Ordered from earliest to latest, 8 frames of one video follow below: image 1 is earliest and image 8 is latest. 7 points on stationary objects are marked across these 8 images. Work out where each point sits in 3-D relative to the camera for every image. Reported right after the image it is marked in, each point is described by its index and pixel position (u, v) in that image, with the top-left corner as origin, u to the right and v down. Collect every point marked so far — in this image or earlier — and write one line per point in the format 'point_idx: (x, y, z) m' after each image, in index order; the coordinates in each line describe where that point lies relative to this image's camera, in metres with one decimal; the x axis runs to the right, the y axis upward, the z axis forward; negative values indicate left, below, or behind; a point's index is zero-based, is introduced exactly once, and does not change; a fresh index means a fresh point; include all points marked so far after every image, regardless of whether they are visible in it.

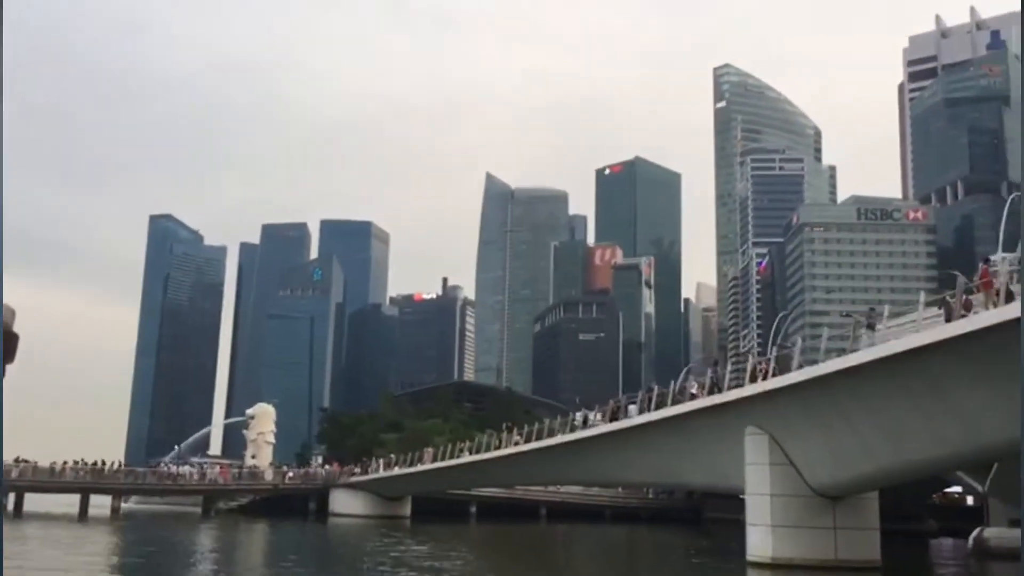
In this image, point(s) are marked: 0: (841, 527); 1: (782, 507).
0: (+5.6, -4.1, +16.1) m
1: (+4.6, -3.7, +16.1) m
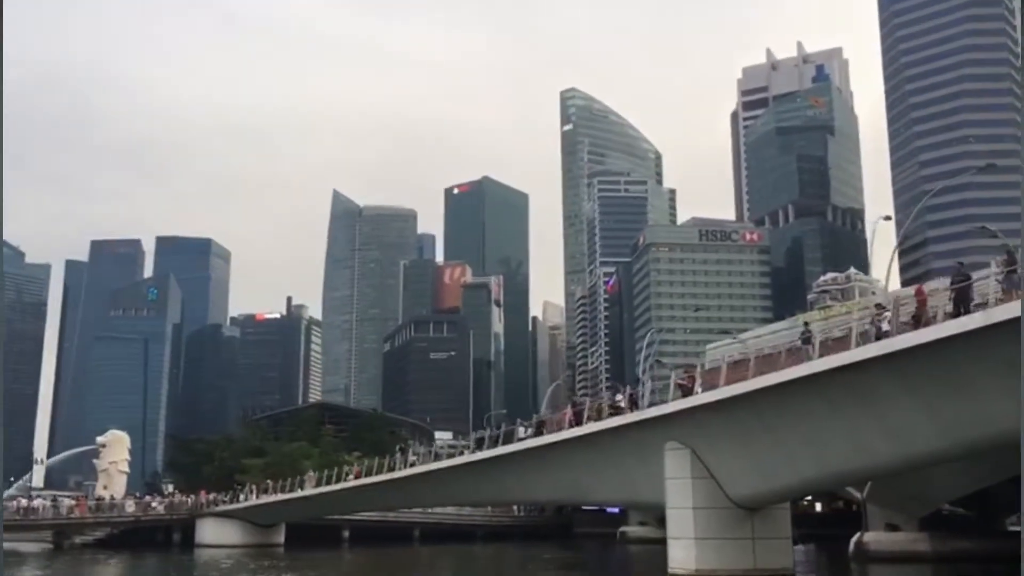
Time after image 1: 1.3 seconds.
0: (+4.3, -4.3, +16.6) m
1: (+3.3, -4.0, +16.4) m
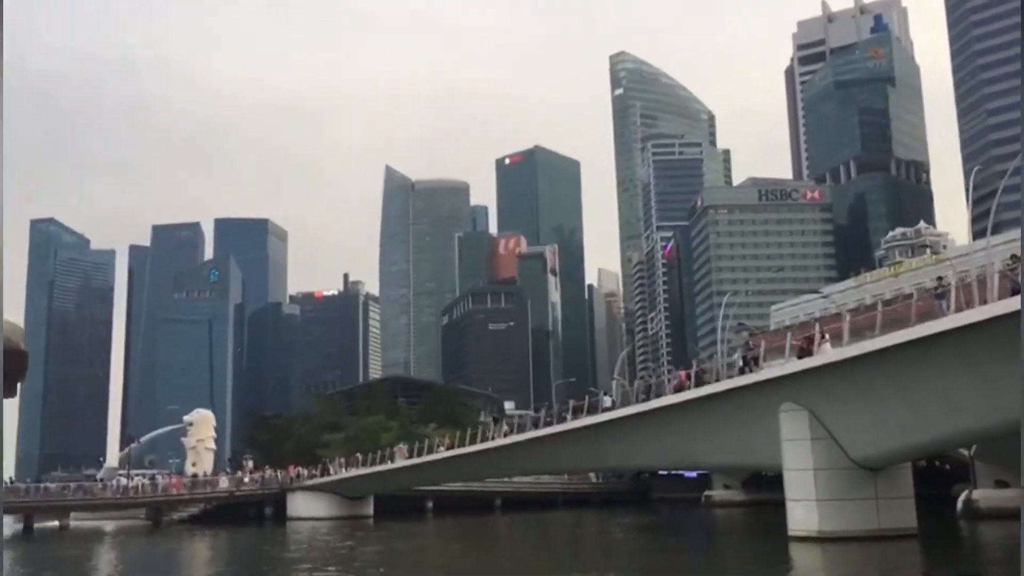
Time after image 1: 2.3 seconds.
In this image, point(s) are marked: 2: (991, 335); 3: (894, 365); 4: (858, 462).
0: (+6.3, -3.6, +16.3) m
1: (+5.3, -3.3, +16.2) m
2: (+6.6, -0.7, +13.4) m
3: (+6.0, -1.2, +15.0) m
4: (+5.9, -3.0, +16.3) m
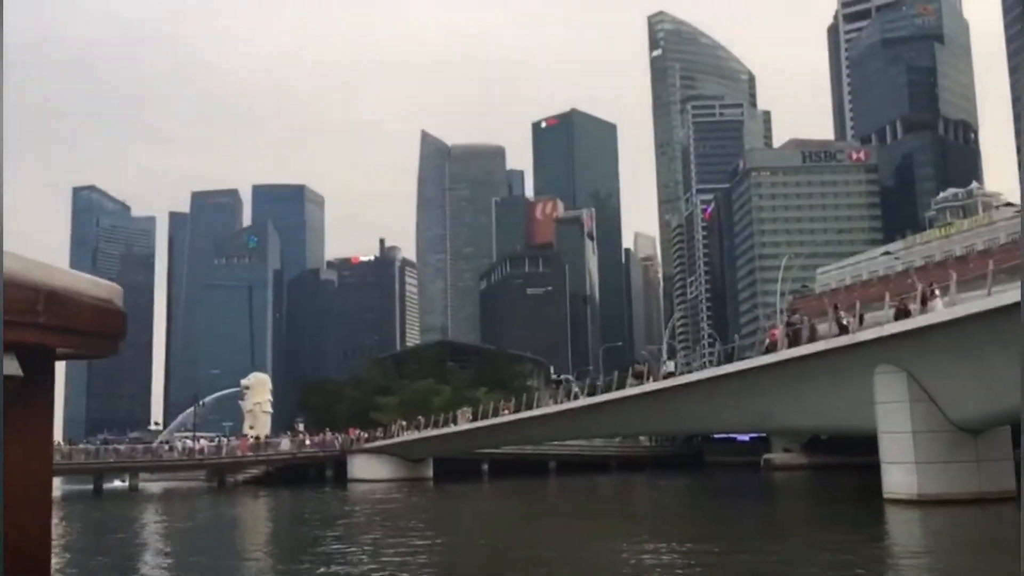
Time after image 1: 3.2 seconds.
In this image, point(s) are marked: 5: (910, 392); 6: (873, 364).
0: (+7.8, -2.9, +16.0) m
1: (+6.8, -2.6, +15.9) m
2: (+8.1, -0.1, +12.9) m
3: (+7.5, -0.6, +14.6) m
4: (+7.4, -2.3, +16.0) m
5: (+6.7, -1.8, +16.2) m
6: (+6.3, -1.3, +16.8) m
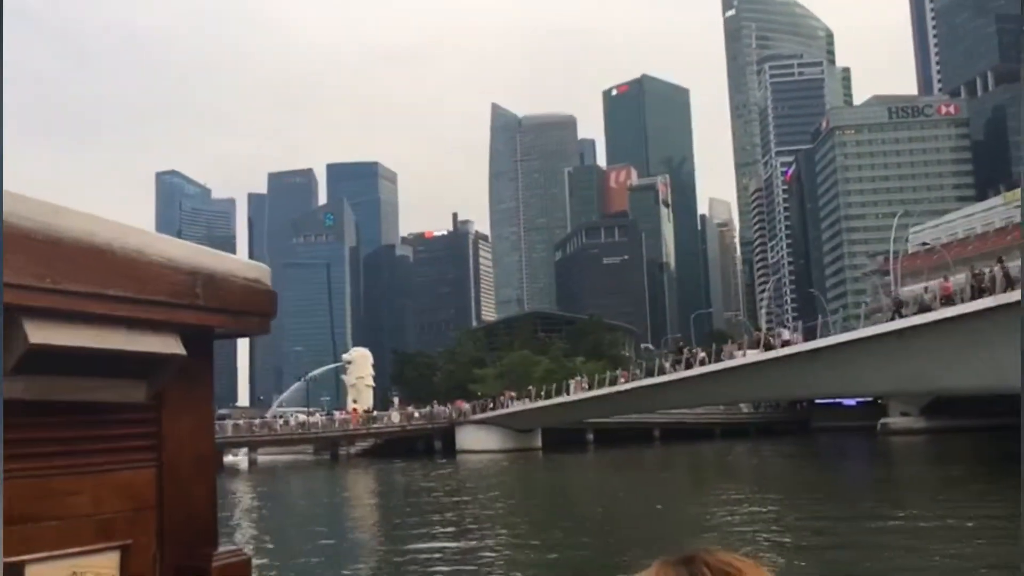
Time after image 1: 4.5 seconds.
0: (+10.4, -2.1, +15.0) m
1: (+9.3, -1.8, +15.0) m
2: (+10.3, +0.6, +11.9) m
3: (+9.8, +0.2, +13.7) m
4: (+9.9, -1.5, +15.0) m
5: (+9.2, -1.0, +15.3) m
6: (+8.9, -0.5, +15.9) m
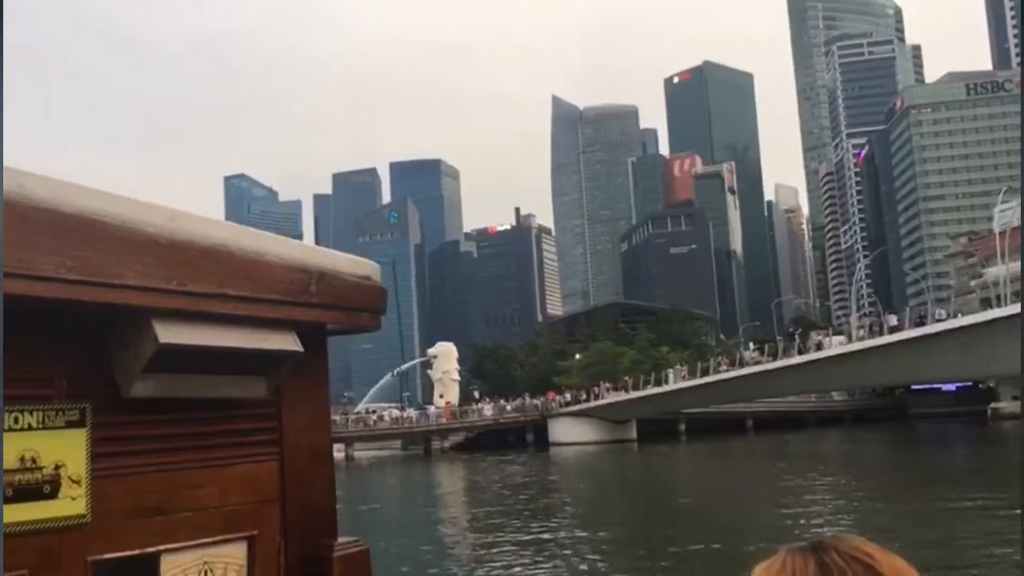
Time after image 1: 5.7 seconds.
0: (+12.4, -1.5, +13.8) m
1: (+11.4, -1.3, +13.8) m
2: (+12.0, +1.1, +10.6) m
3: (+11.7, +0.7, +12.4) m
4: (+12.0, -1.0, +13.8) m
5: (+11.3, -0.5, +14.1) m
6: (+11.0, 0.0, +14.8) m
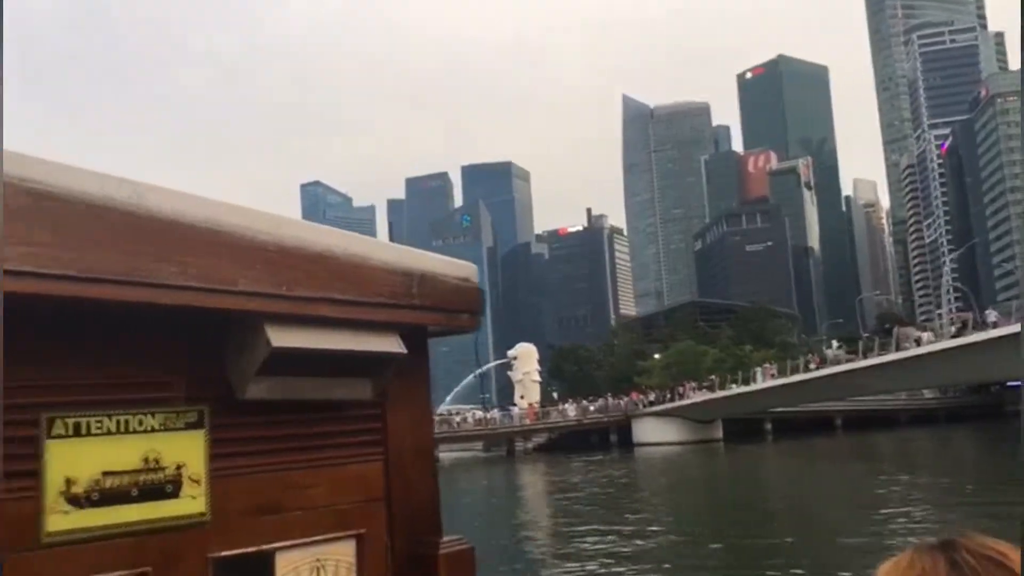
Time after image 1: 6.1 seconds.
0: (+13.8, -1.3, +12.8) m
1: (+12.8, -1.1, +12.9) m
2: (+13.2, +1.3, +9.8) m
3: (+13.0, +0.9, +11.6) m
4: (+13.4, -0.8, +12.9) m
5: (+12.7, -0.3, +13.3) m
6: (+12.4, +0.1, +13.9) m
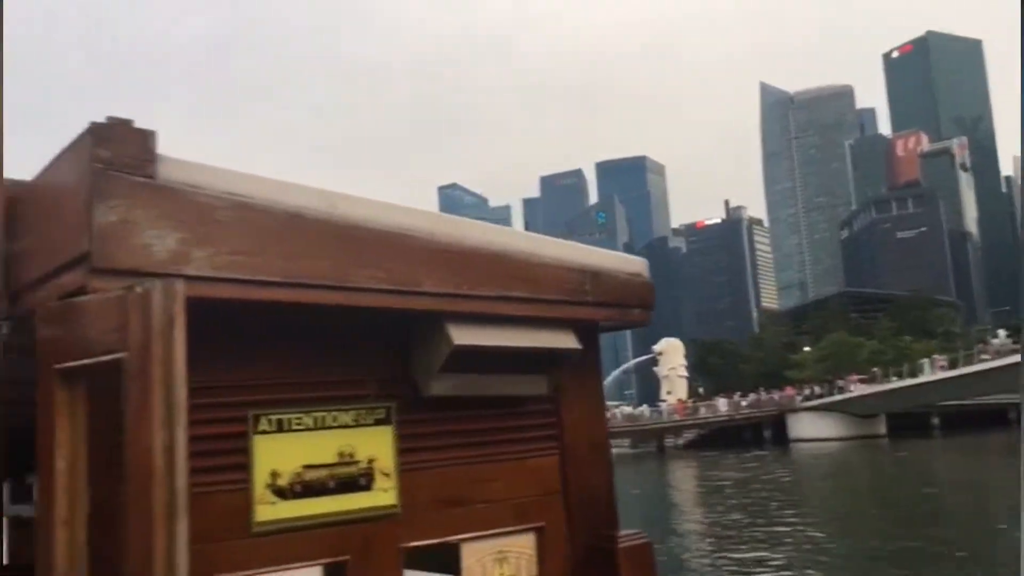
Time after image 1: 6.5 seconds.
0: (+16.0, -0.9, +10.9) m
1: (+15.0, -0.7, +11.1) m
2: (+14.9, +1.7, +7.9) m
3: (+15.0, +1.3, +9.7) m
4: (+15.6, -0.3, +11.0) m
5: (+14.9, +0.1, +11.4) m
6: (+14.7, +0.5, +12.1) m
